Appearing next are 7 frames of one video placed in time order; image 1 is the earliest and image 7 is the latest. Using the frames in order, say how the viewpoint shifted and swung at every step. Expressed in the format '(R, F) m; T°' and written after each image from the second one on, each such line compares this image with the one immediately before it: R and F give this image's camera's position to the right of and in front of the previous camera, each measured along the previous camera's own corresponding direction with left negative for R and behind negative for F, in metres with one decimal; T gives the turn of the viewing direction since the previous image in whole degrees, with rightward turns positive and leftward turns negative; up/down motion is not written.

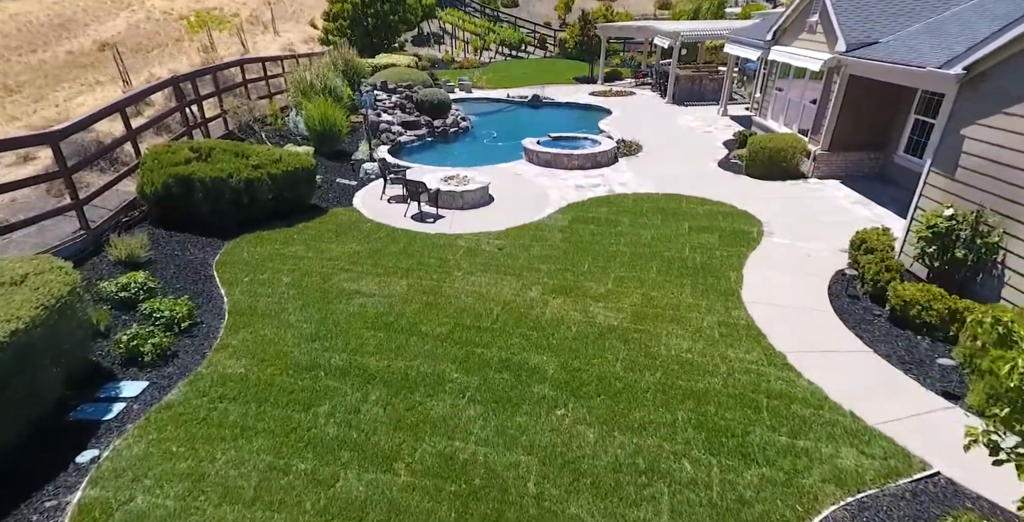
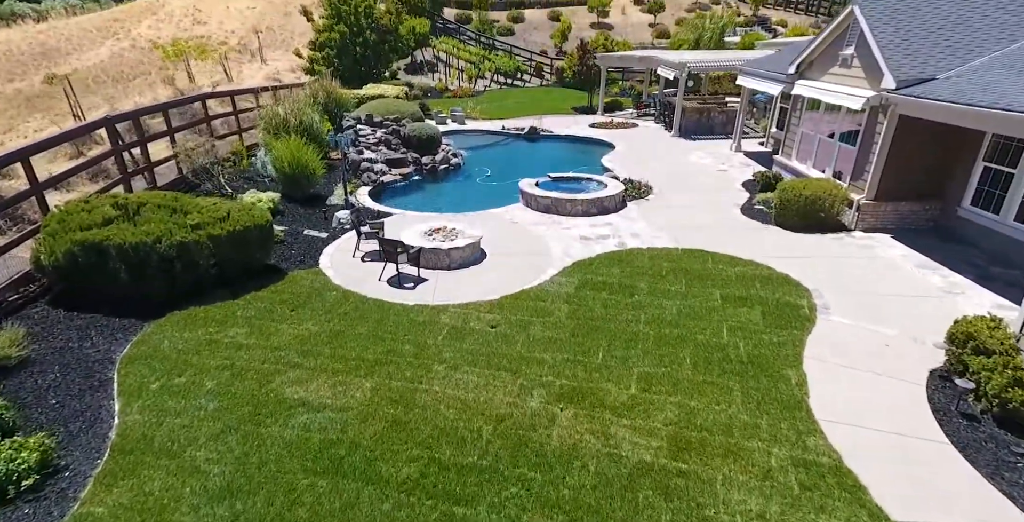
(0.0, +1.7) m; 0°
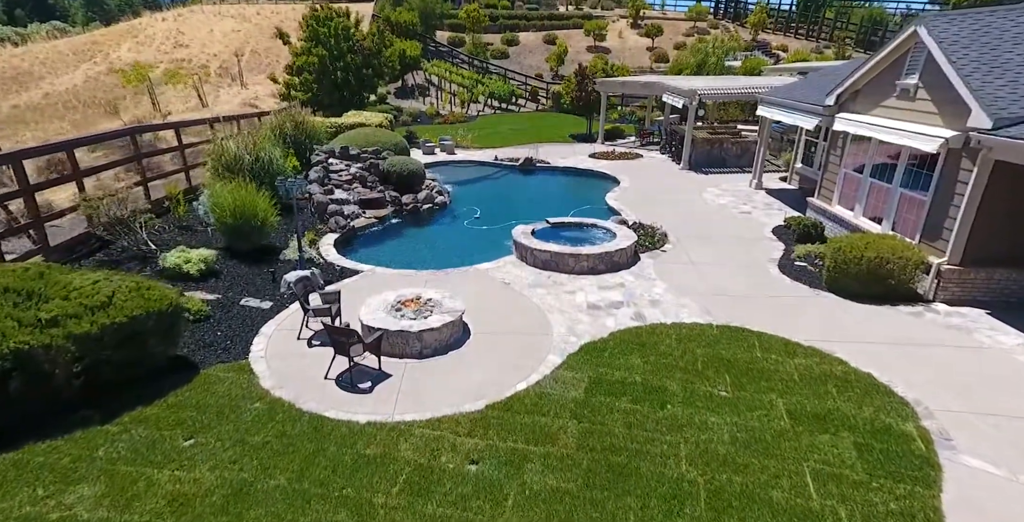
(+0.1, +2.1) m; +1°
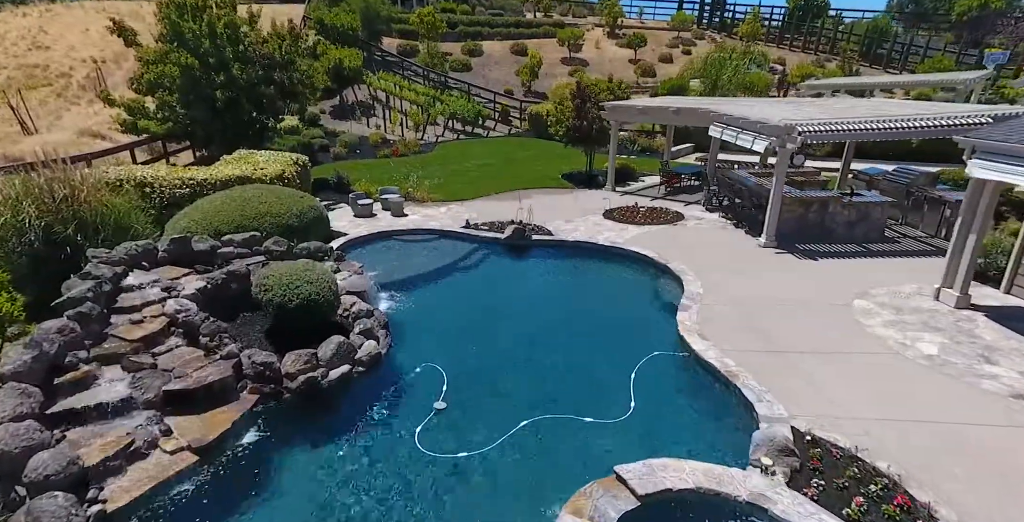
(-0.6, +8.0) m; +5°
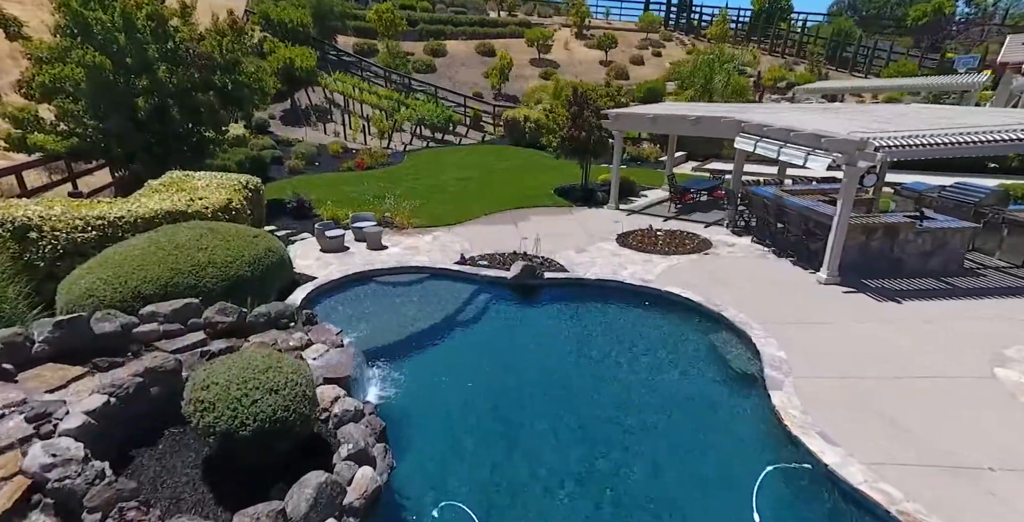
(-1.2, +2.6) m; +5°
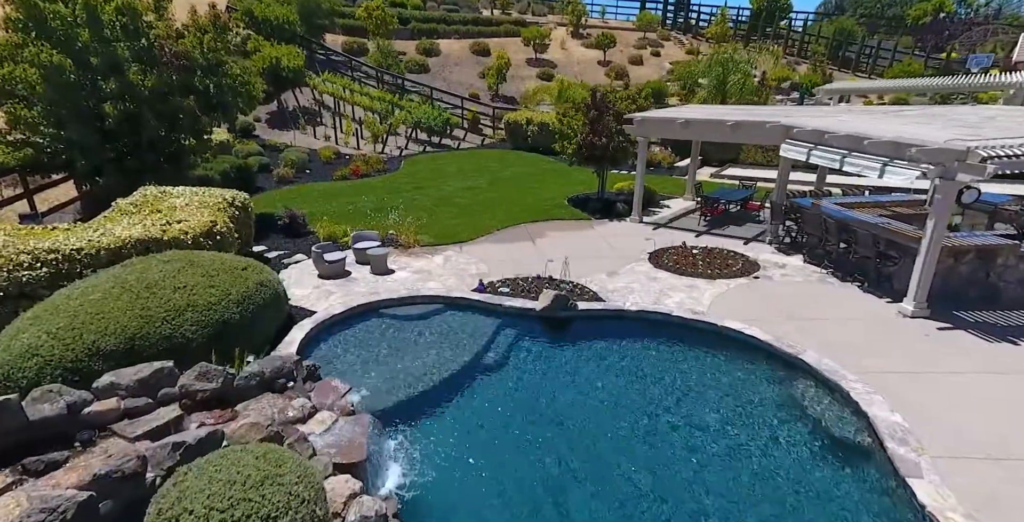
(-0.9, +1.6) m; +1°
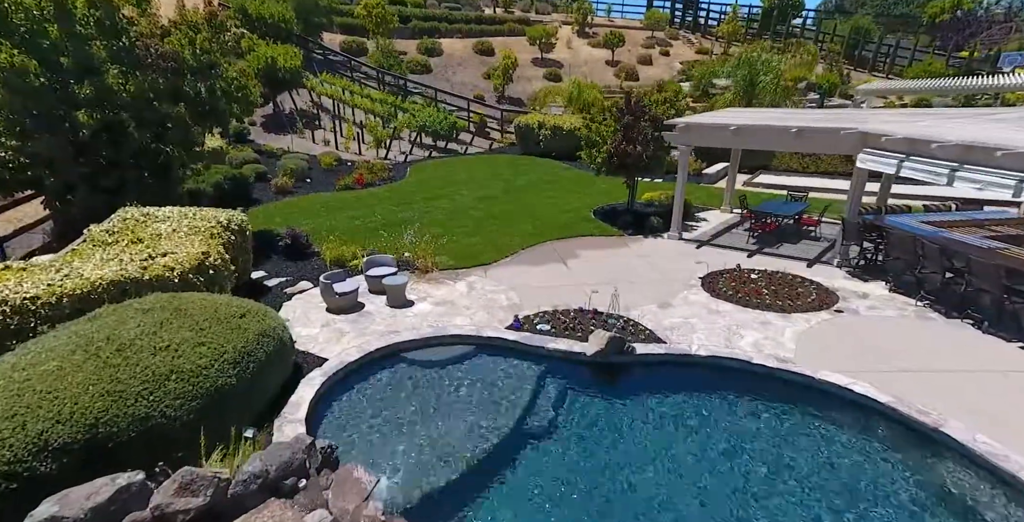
(-0.9, +1.6) m; 0°
